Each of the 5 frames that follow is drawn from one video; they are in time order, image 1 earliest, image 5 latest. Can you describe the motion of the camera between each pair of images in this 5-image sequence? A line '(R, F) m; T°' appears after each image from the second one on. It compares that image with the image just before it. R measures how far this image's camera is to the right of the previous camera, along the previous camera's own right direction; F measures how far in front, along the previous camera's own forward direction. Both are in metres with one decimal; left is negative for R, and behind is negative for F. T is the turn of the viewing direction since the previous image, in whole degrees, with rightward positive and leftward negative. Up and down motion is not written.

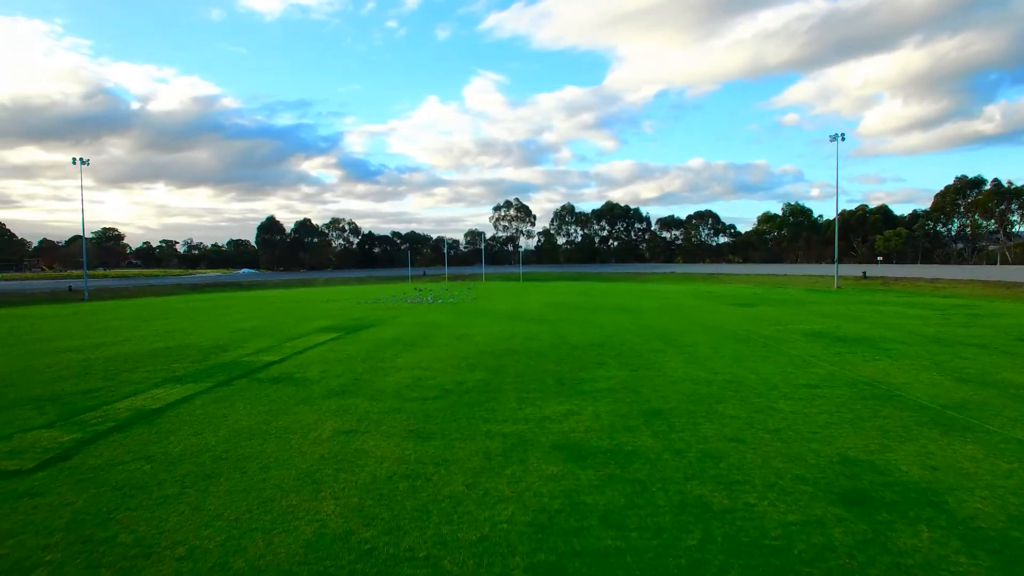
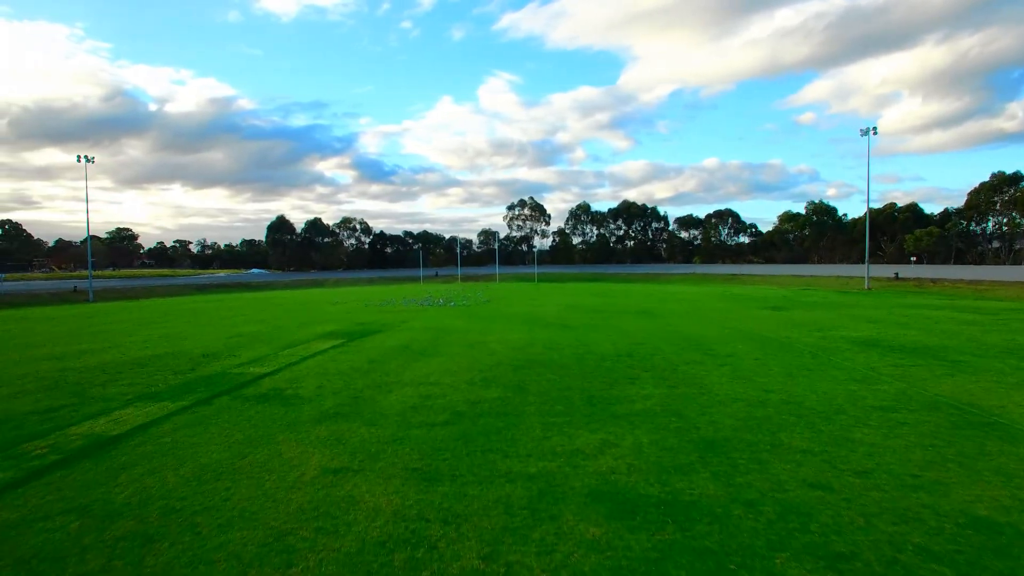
(-0.1, +1.4) m; -1°
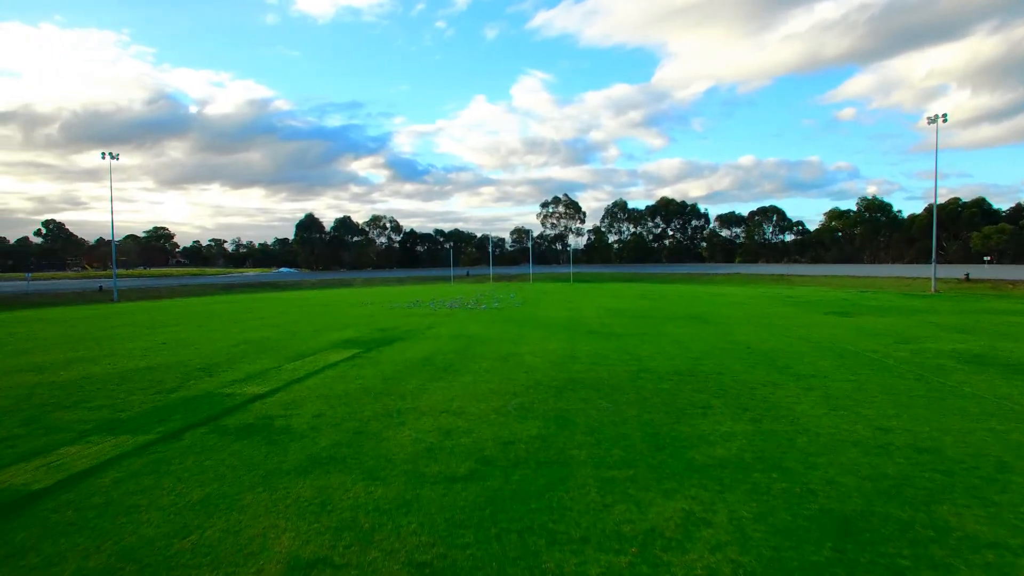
(-0.1, +1.9) m; -3°
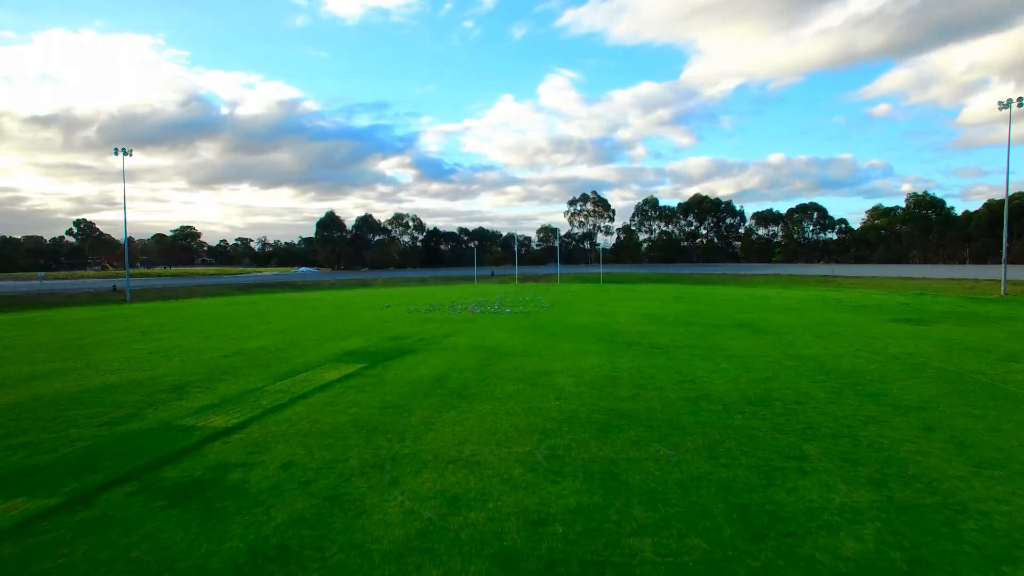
(0.0, +2.0) m; -2°
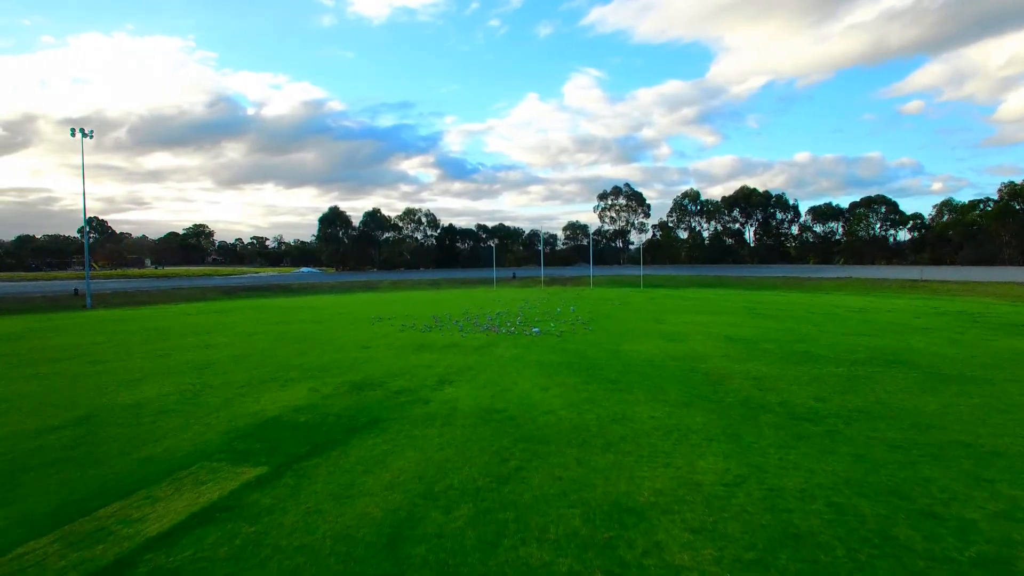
(-0.2, +6.1) m; -2°
